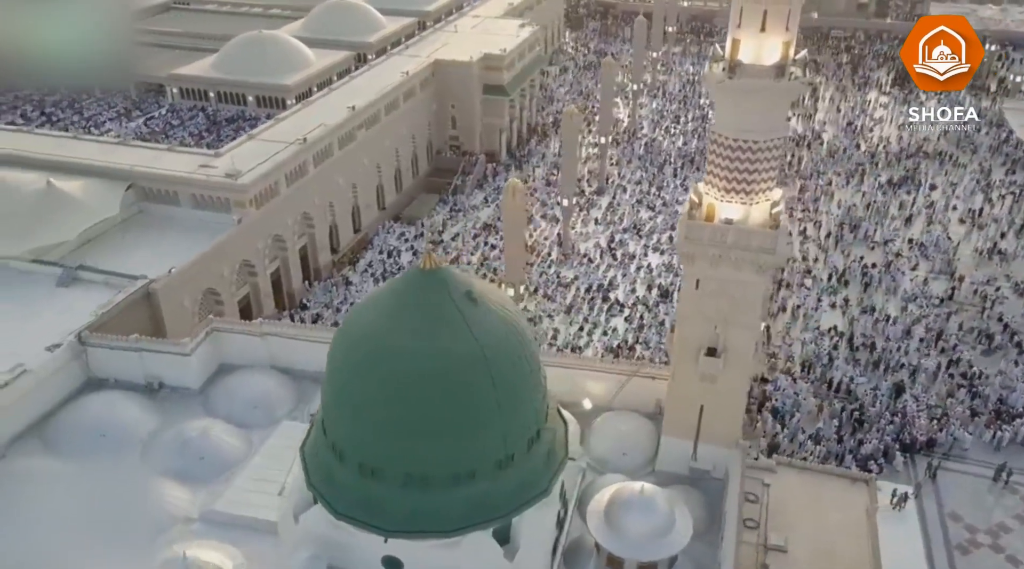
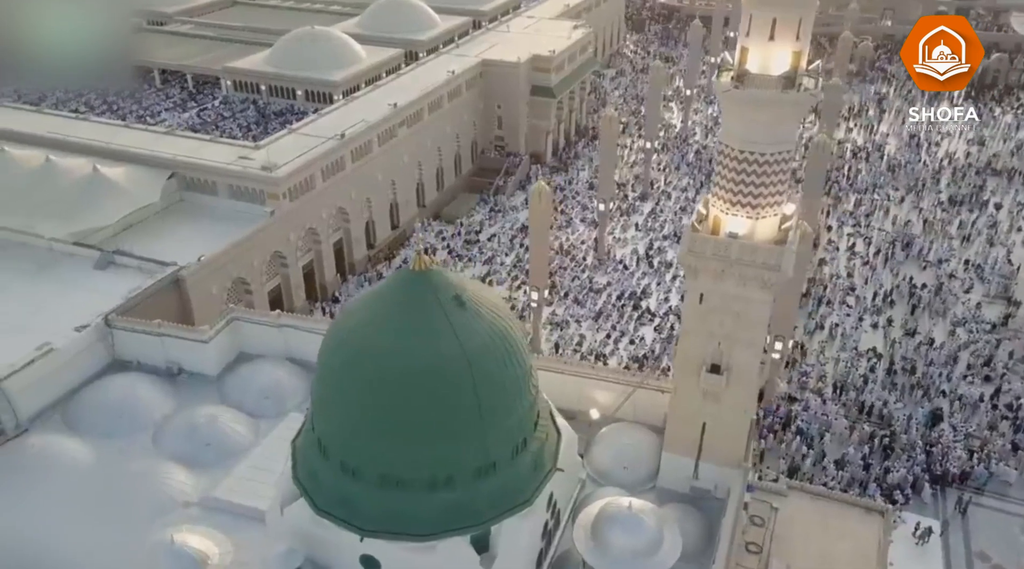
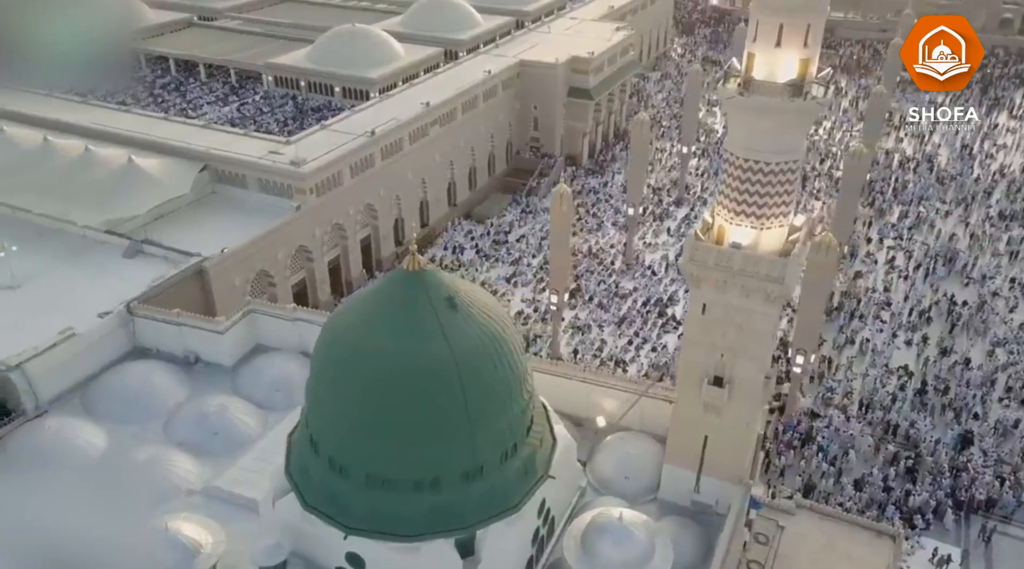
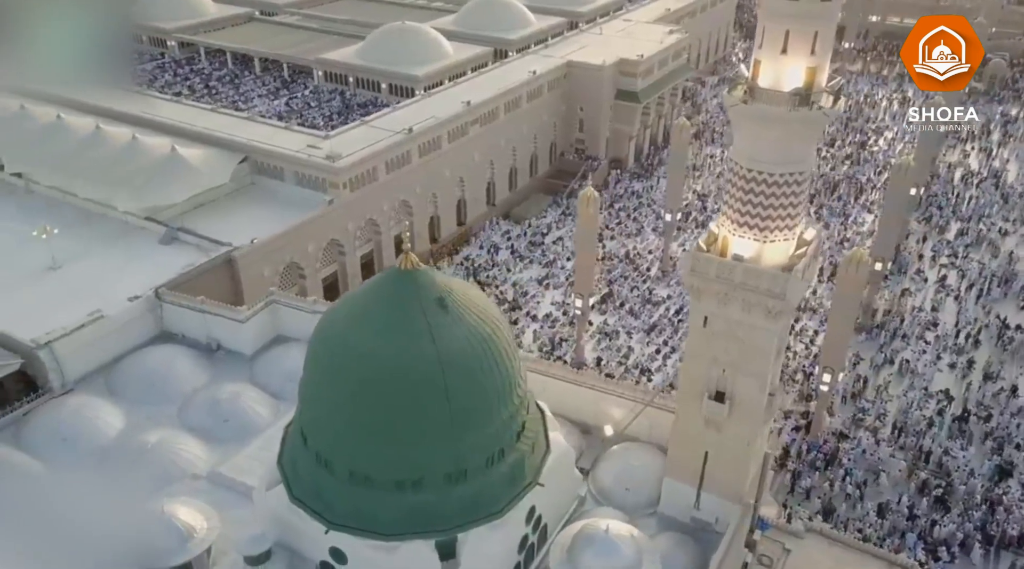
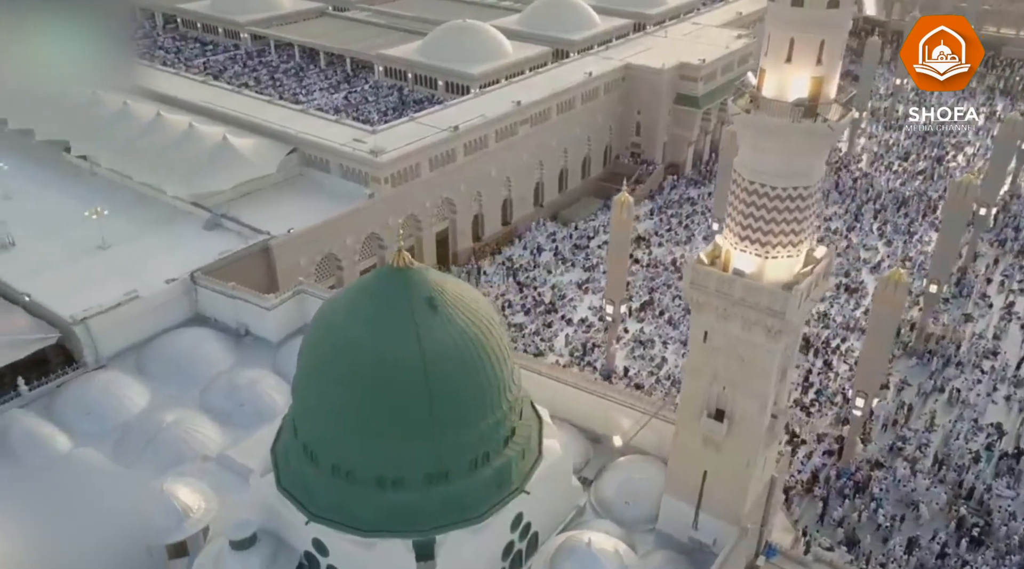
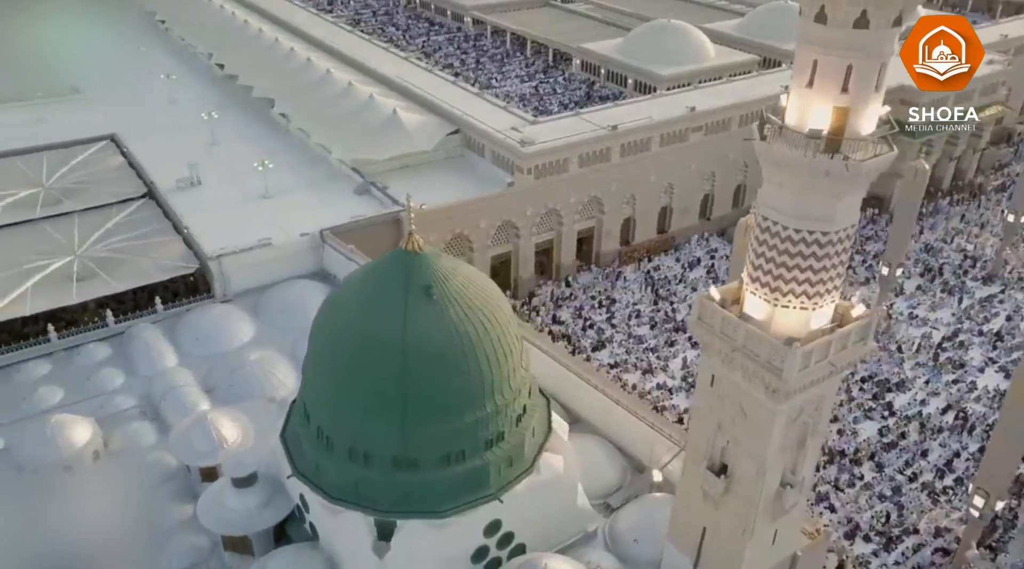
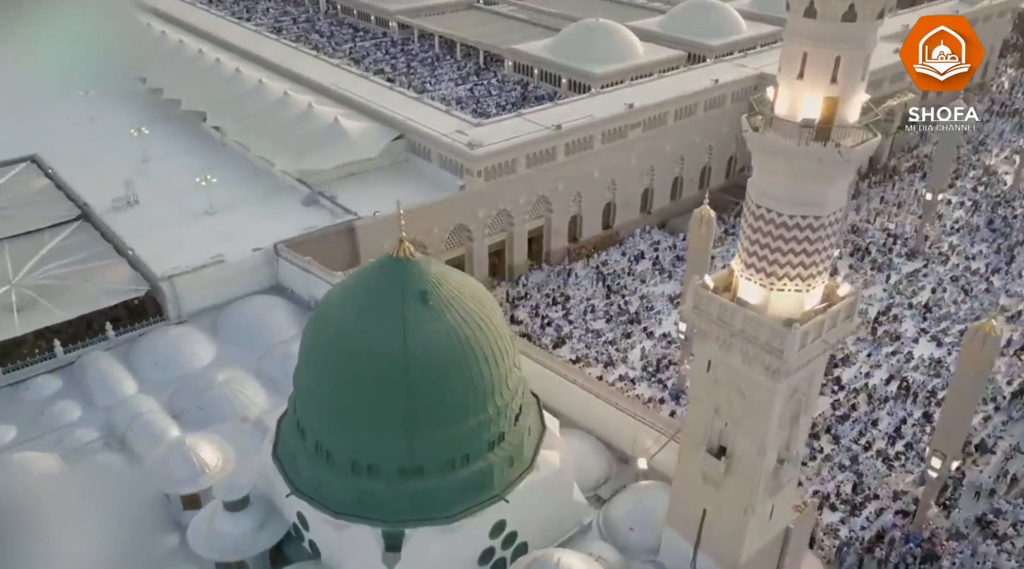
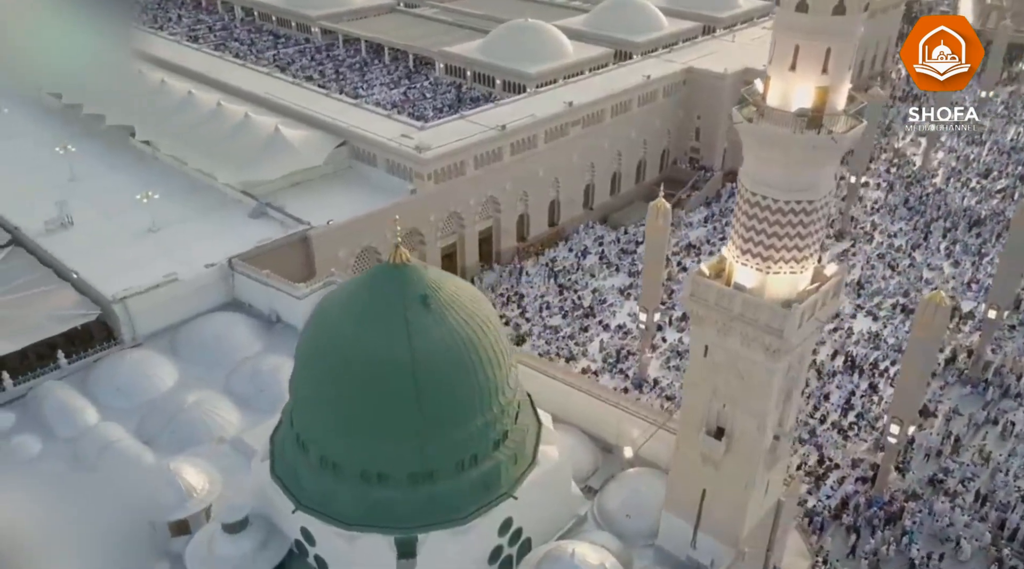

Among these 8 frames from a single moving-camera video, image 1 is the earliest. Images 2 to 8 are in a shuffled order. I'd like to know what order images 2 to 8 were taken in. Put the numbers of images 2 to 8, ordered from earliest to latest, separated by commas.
2, 3, 4, 5, 8, 7, 6
